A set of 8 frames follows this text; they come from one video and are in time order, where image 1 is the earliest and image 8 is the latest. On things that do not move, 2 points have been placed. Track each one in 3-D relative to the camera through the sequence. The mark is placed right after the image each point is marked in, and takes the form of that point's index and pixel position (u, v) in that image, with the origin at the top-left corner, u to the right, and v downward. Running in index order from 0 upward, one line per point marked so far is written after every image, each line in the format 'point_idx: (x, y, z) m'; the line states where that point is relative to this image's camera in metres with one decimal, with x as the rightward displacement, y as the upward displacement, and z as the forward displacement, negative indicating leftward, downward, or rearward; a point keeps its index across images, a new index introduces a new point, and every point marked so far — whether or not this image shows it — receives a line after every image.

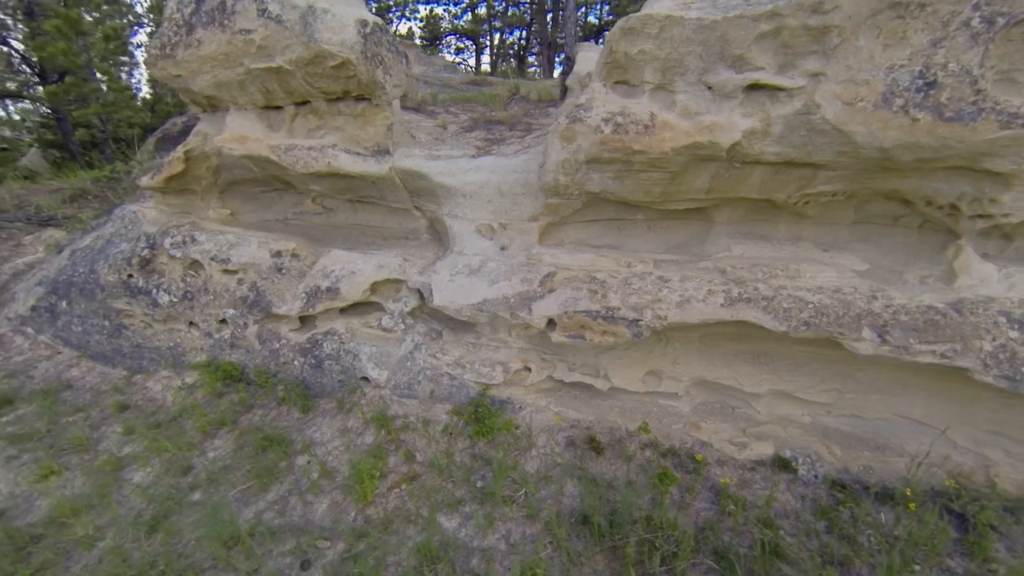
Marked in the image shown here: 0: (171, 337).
0: (-3.8, -0.5, +4.7) m
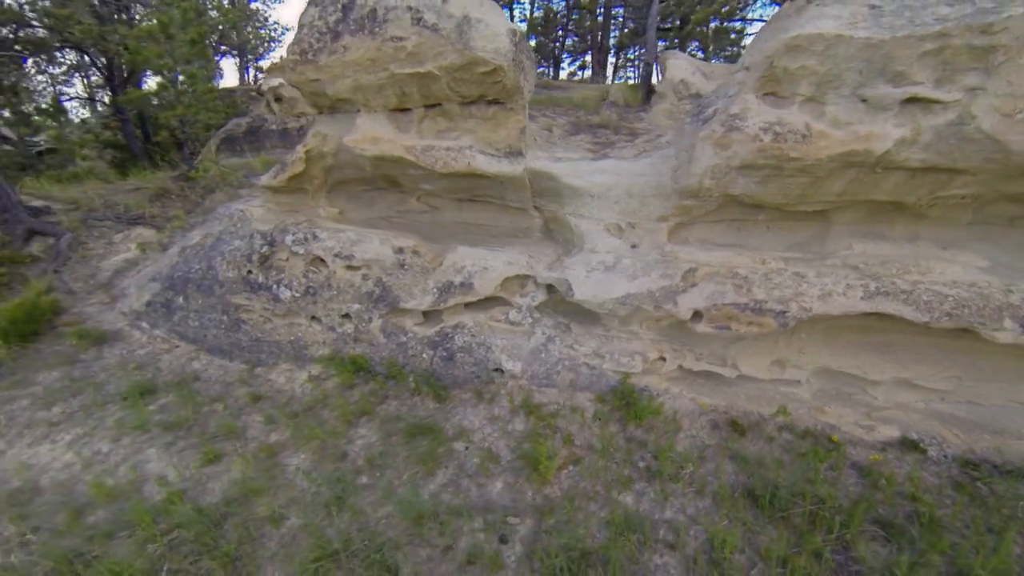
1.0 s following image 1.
0: (-2.6, -0.5, +4.9) m
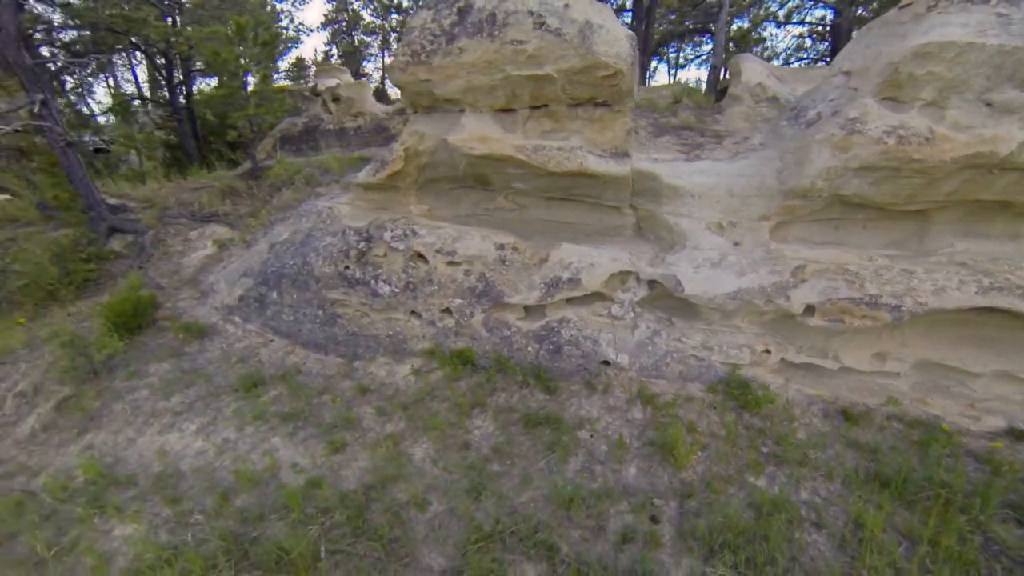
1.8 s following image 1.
0: (-1.5, -0.4, +5.0) m
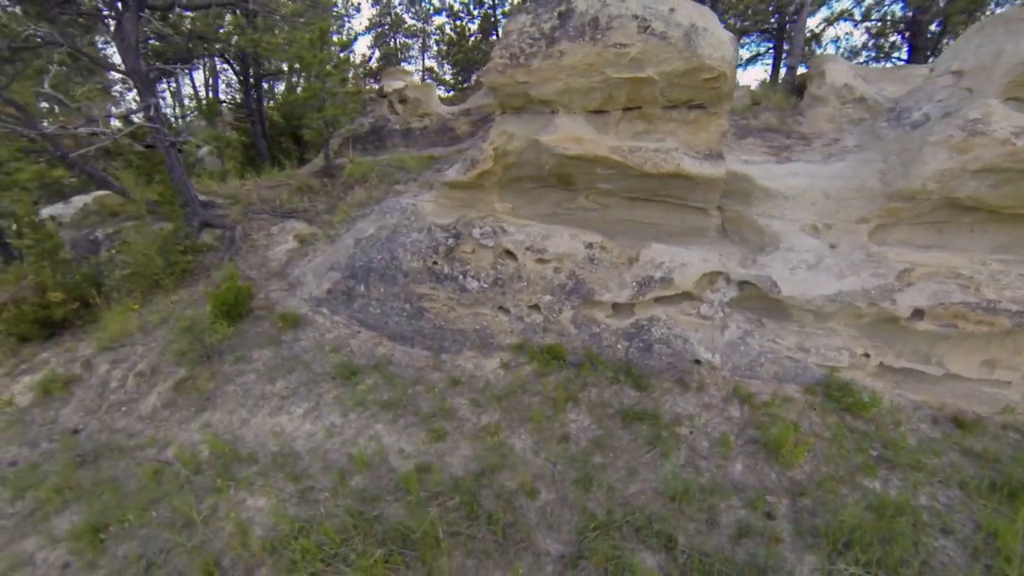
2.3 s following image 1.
0: (-0.4, -0.4, +5.2) m
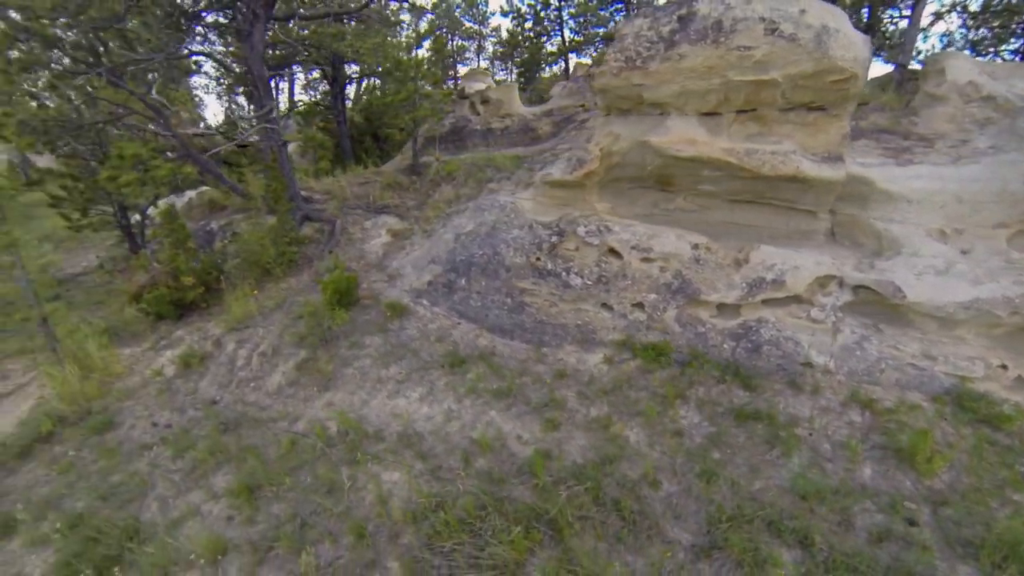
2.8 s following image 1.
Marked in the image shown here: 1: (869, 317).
0: (+0.8, -0.3, +5.3) m
1: (+3.8, -0.3, +4.5) m
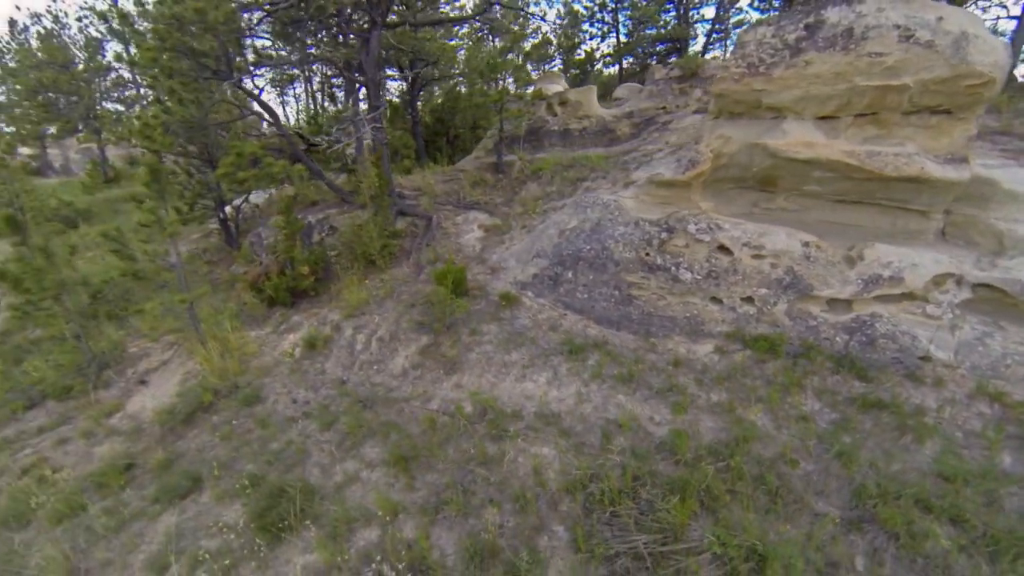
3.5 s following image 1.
0: (+2.3, -0.3, +5.6) m
1: (+5.3, -0.3, +4.6) m
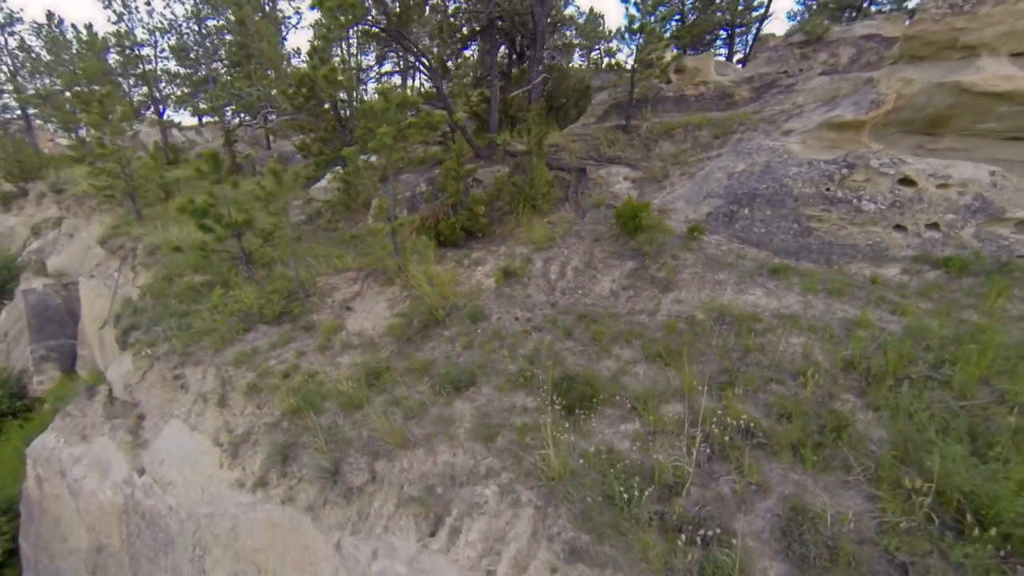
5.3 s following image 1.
0: (+5.1, +0.8, +6.0) m
1: (+8.1, +0.7, +5.1) m
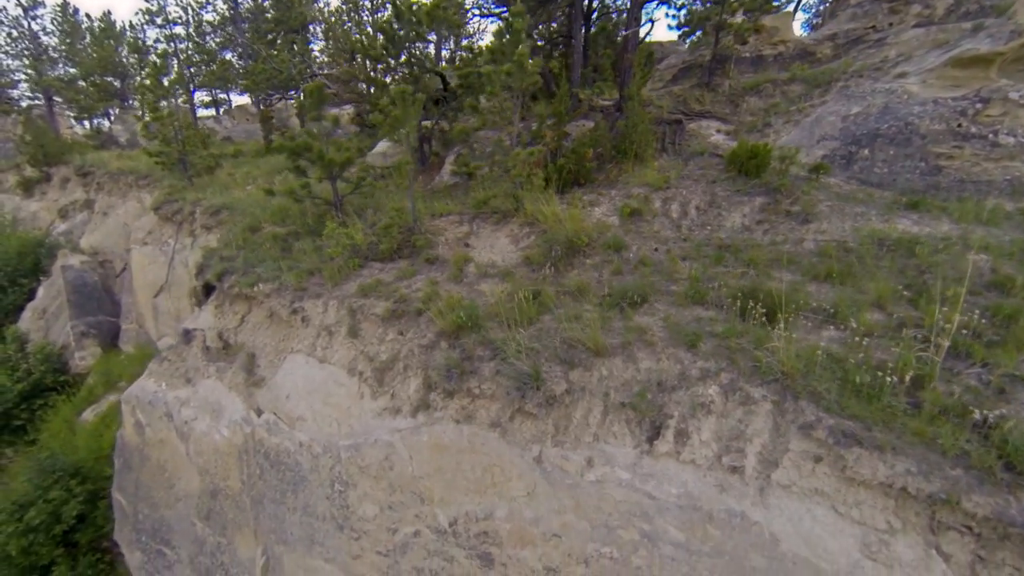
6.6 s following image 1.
0: (+6.9, +1.7, +5.8) m
1: (+9.9, +1.6, +4.9) m
